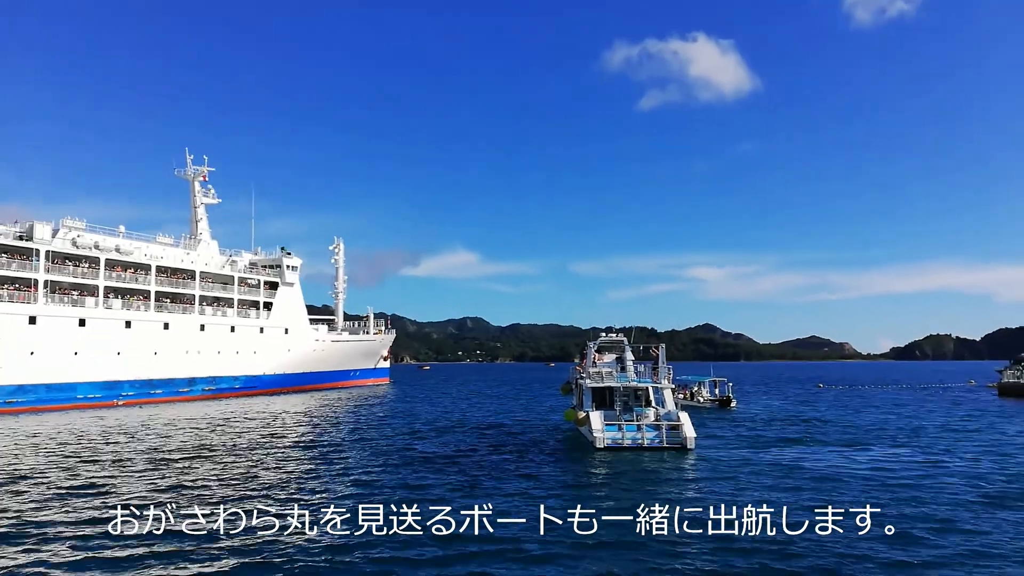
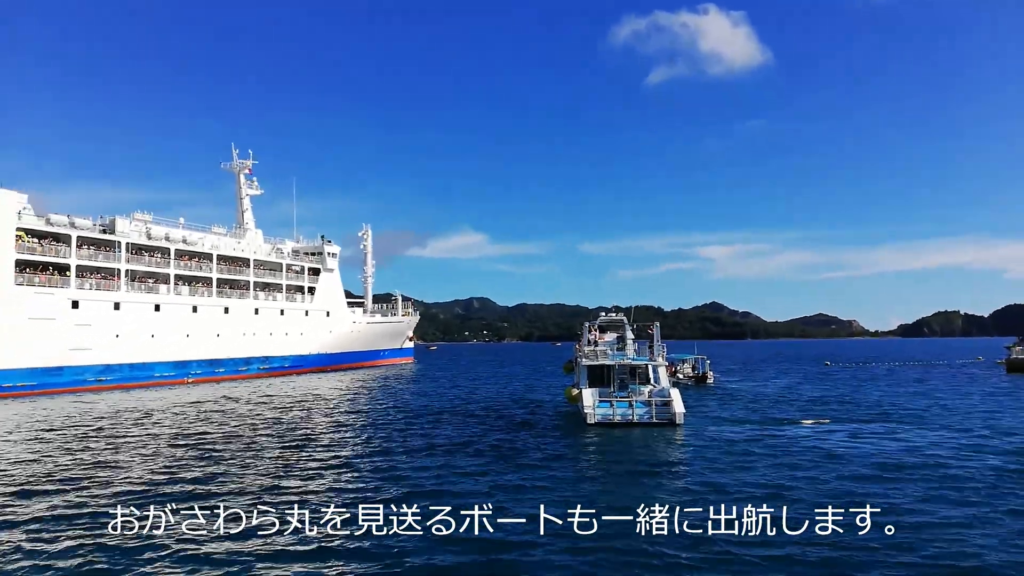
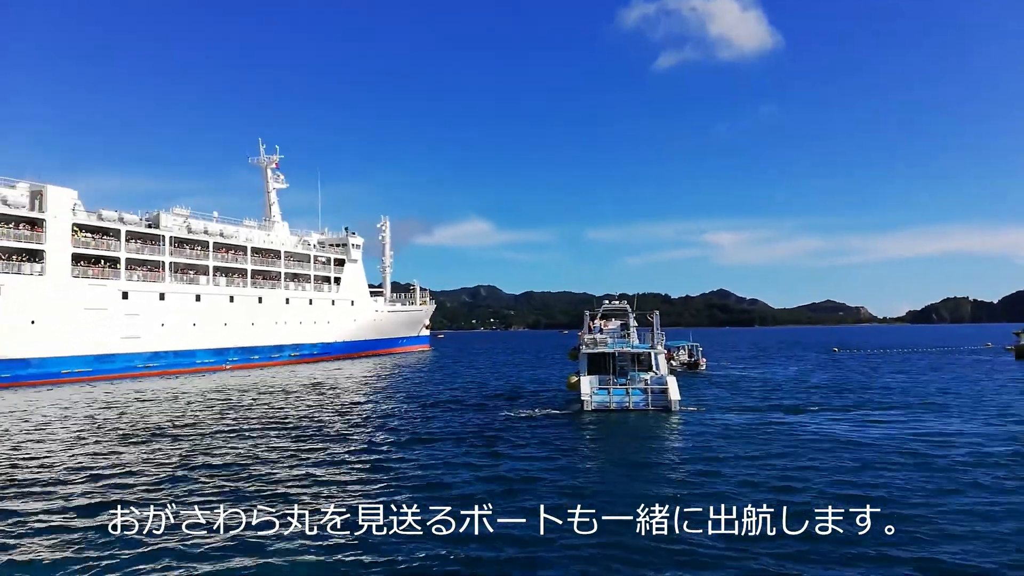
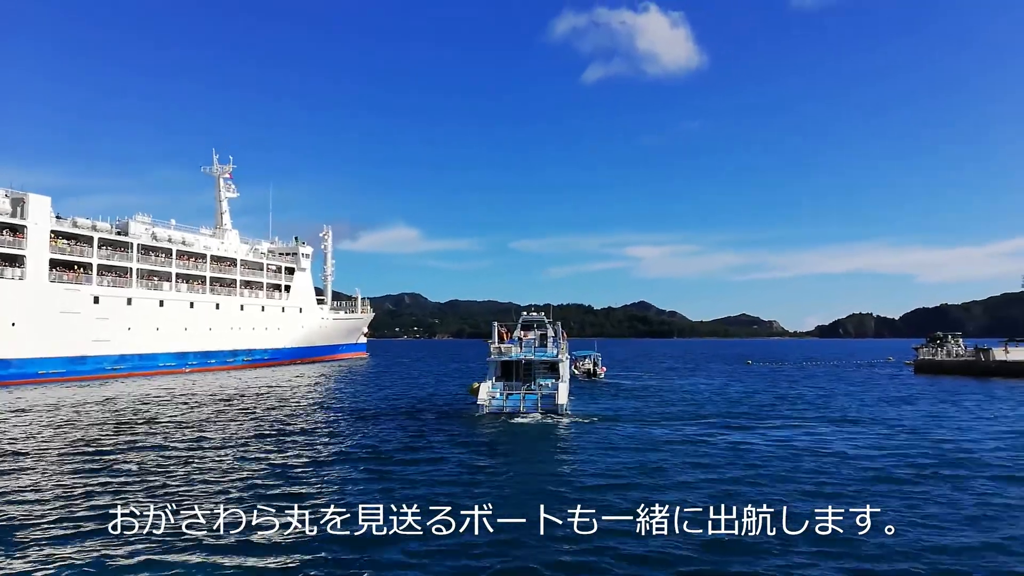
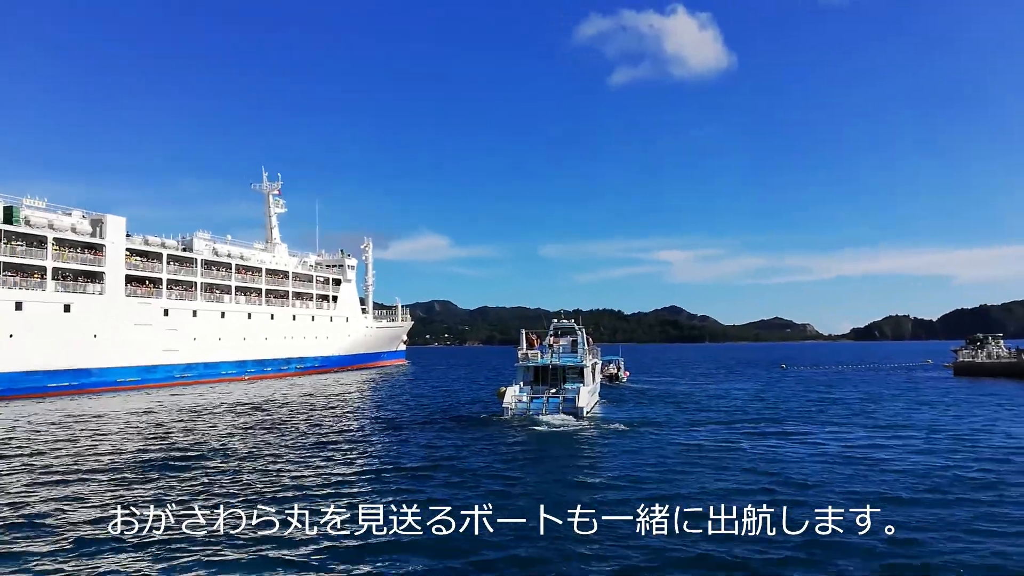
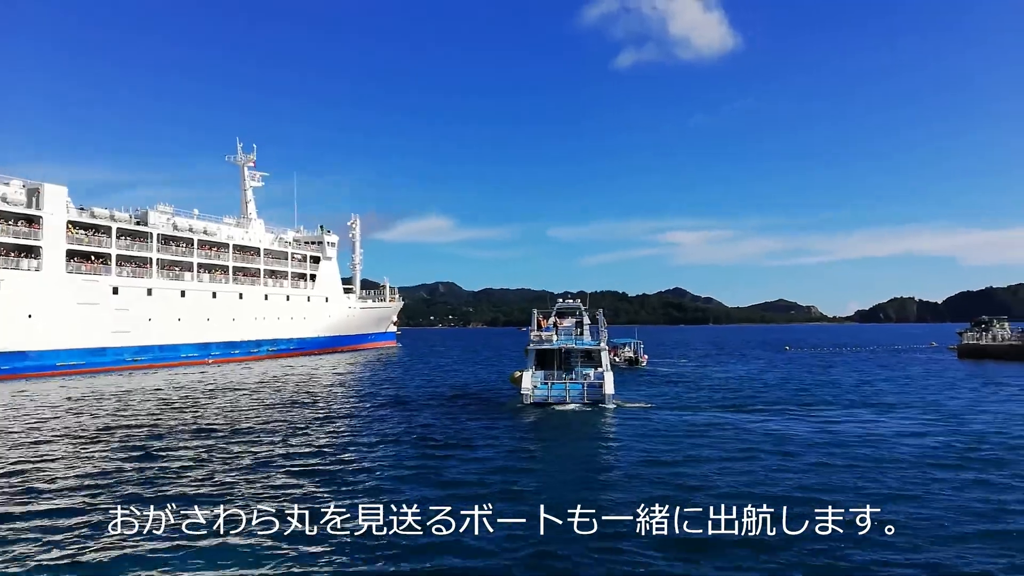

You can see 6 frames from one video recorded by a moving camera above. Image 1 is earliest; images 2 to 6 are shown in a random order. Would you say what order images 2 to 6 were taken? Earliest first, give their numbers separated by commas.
2, 3, 6, 4, 5
